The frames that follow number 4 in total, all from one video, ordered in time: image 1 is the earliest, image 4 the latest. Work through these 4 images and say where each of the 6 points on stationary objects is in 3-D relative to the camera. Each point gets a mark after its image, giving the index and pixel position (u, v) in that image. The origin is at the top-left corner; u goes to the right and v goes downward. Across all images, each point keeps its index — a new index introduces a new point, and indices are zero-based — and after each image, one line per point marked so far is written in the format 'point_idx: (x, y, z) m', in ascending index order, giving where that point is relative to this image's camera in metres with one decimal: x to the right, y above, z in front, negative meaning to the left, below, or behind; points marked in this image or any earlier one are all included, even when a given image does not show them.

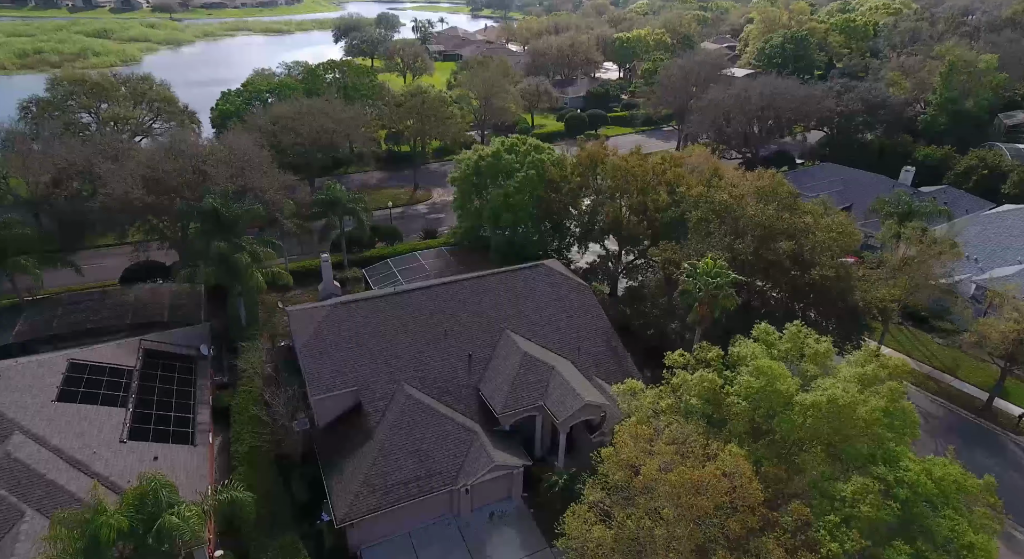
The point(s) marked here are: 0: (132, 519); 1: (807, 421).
0: (-11.0, -7.0, +18.6) m
1: (+9.3, -4.3, +19.9) m
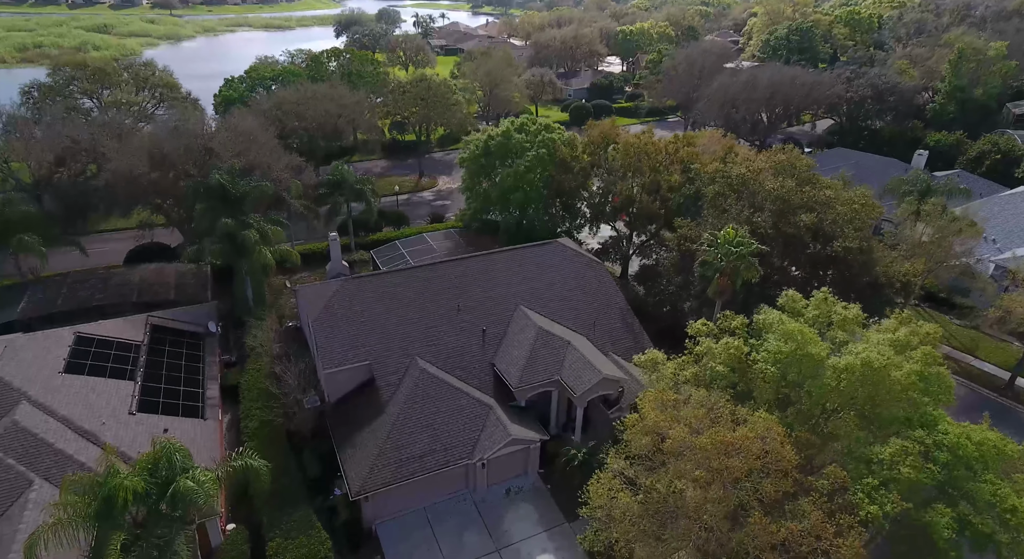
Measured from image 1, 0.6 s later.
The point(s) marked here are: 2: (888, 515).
0: (-10.3, -5.7, +18.0) m
1: (+10.0, -3.1, +19.3) m
2: (+10.0, -6.2, +16.9) m
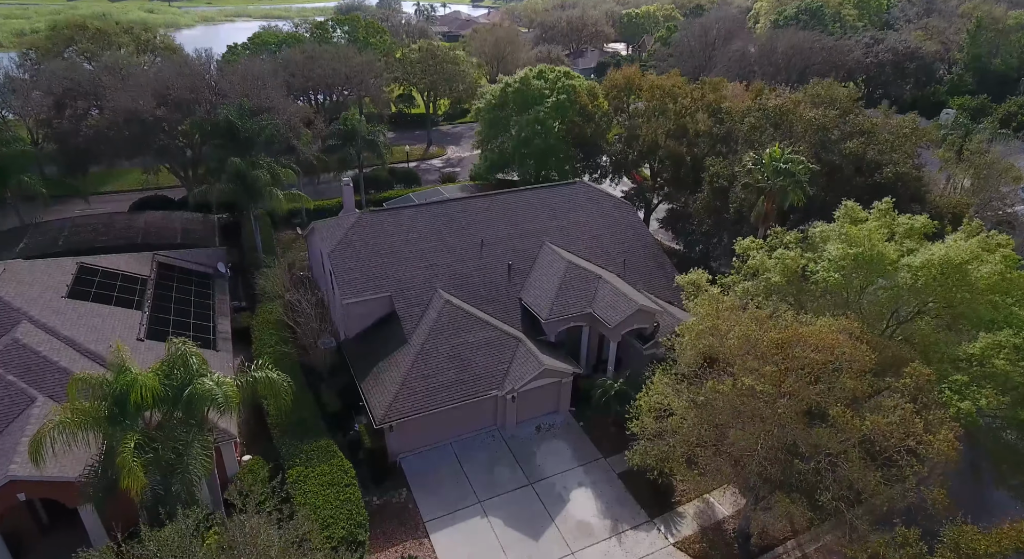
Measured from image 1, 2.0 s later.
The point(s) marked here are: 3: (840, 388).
0: (-9.0, -2.7, +16.4) m
1: (+11.3, -0.1, +17.7) m
2: (+11.3, -3.2, +15.4) m
3: (+8.2, -2.6, +15.8) m
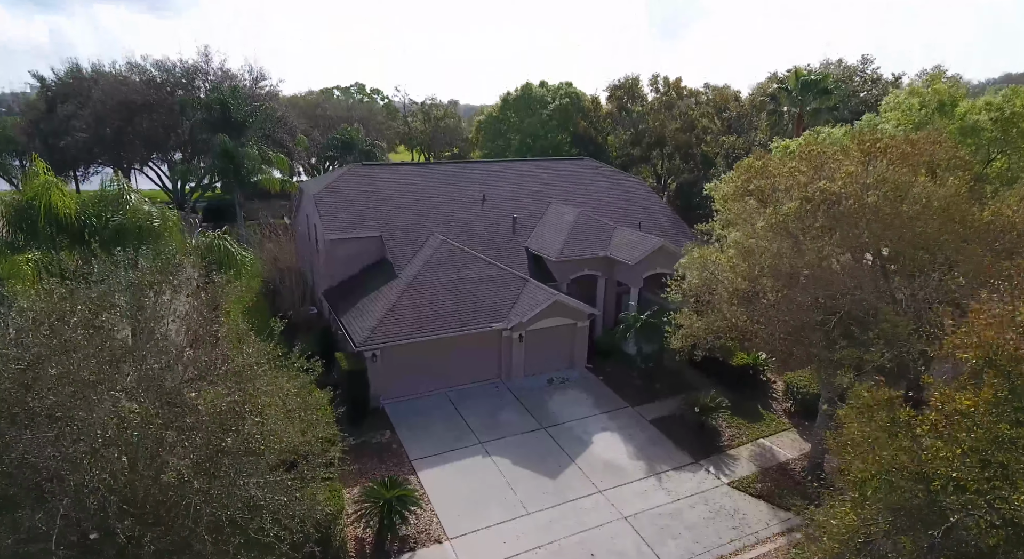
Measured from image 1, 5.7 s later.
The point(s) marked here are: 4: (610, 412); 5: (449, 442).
0: (-8.7, +1.4, +13.0) m
1: (+11.5, +3.7, +14.9) m
2: (+11.6, +1.1, +12.0) m
3: (+8.4, +1.6, +12.5) m
4: (+3.0, -4.1, +19.8) m
5: (-1.8, -4.6, +18.0) m
